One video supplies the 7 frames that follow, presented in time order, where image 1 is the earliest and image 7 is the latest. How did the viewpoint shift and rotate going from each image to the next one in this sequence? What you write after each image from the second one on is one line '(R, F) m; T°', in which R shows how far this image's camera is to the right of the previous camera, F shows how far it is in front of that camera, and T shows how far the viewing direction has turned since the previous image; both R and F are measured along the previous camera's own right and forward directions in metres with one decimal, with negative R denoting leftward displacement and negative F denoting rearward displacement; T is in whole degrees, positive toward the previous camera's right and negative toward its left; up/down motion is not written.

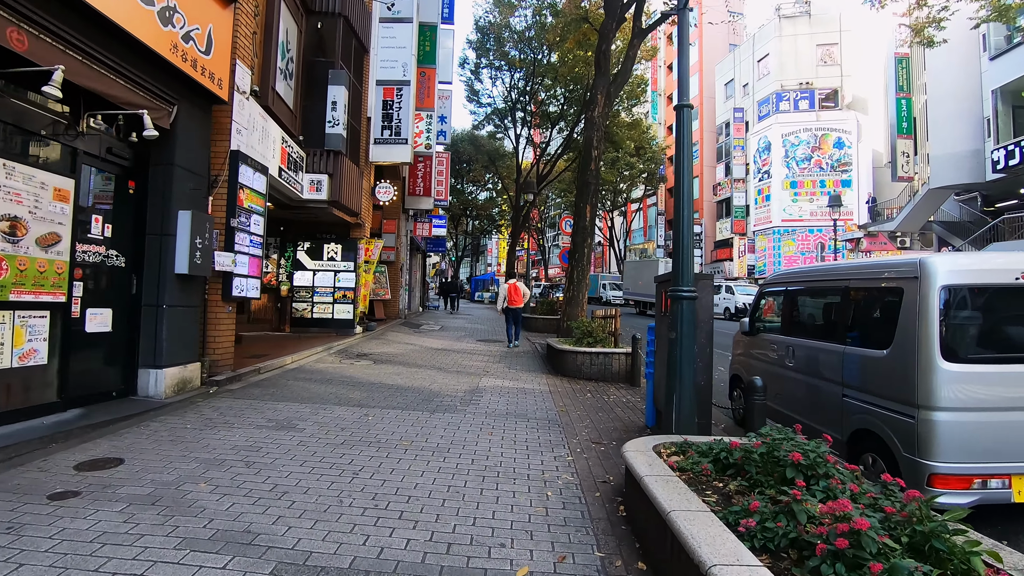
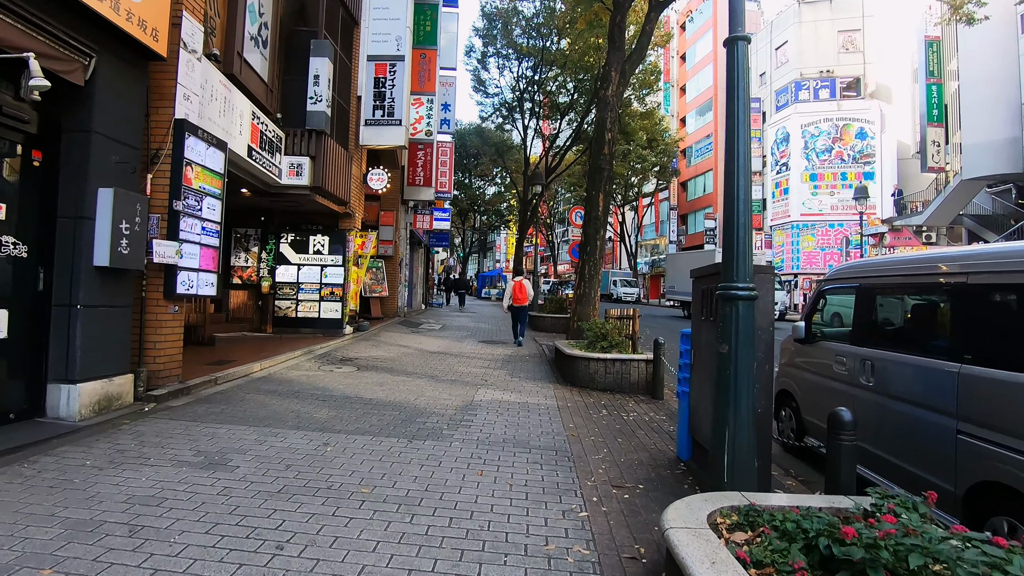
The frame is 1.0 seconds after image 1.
(+0.1, +1.2) m; -1°
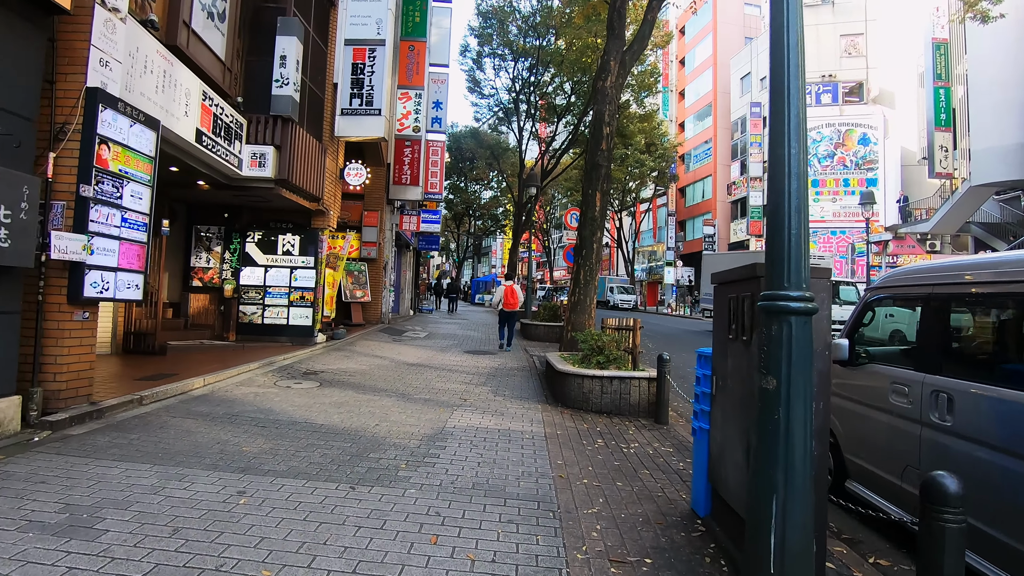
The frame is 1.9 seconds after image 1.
(+0.2, +1.0) m; 0°
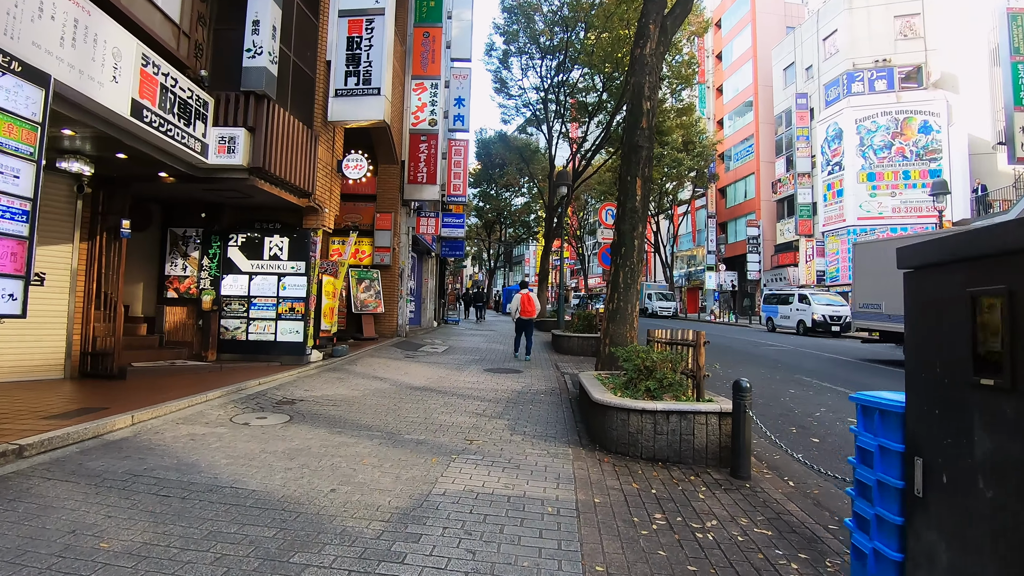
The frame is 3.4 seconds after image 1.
(+0.1, +1.7) m; -3°
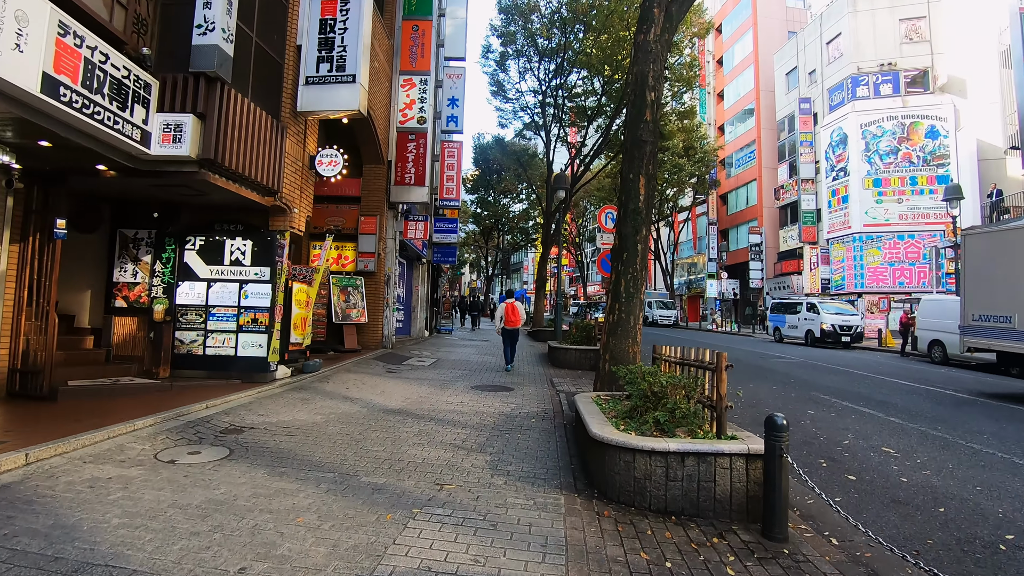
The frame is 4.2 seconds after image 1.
(+0.1, +0.9) m; 0°
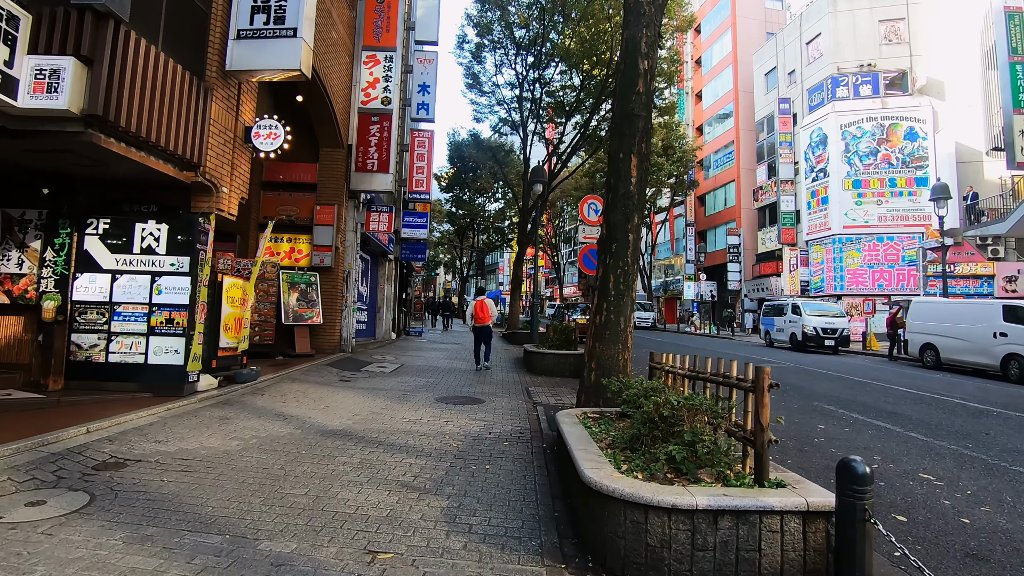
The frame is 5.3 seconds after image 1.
(+0.1, +1.2) m; +2°
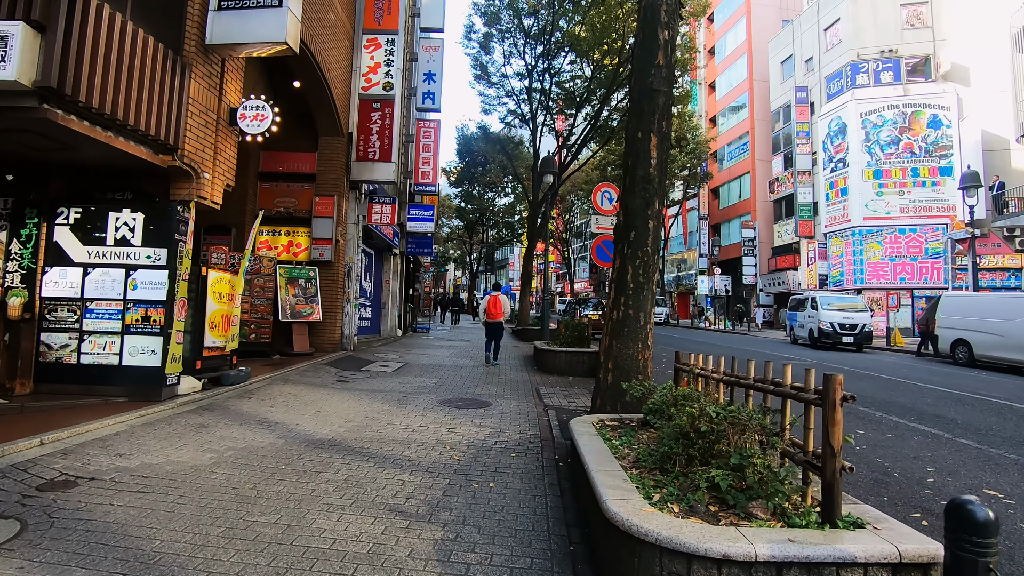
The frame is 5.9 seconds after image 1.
(0.0, +0.6) m; -1°
